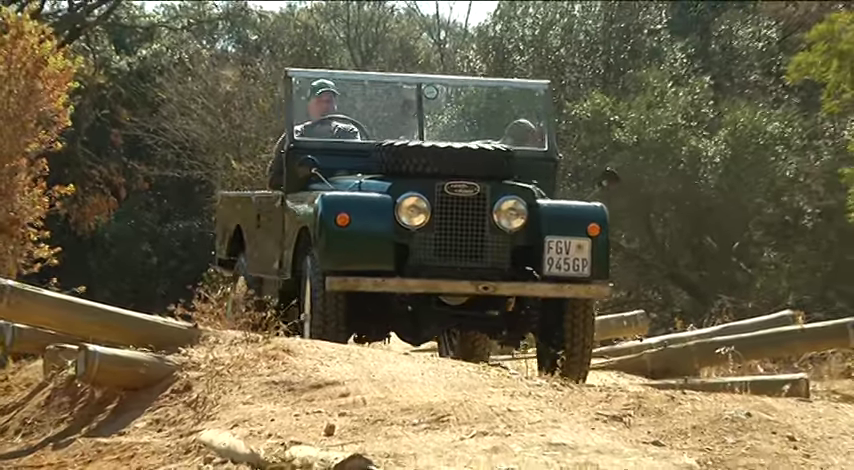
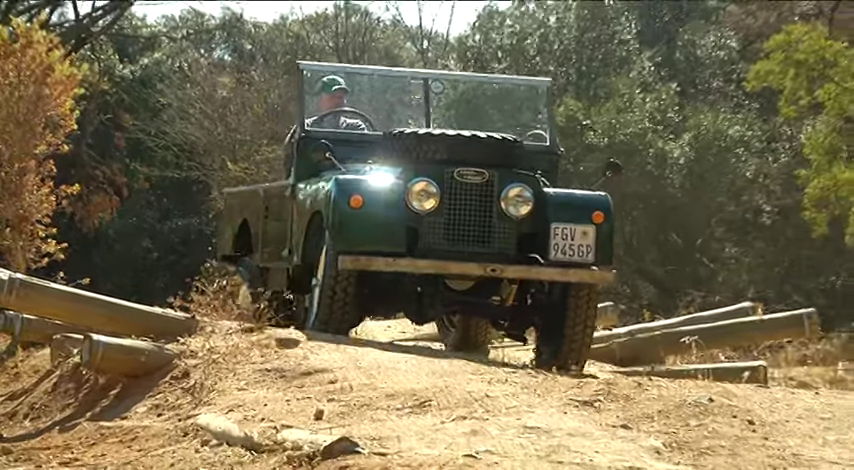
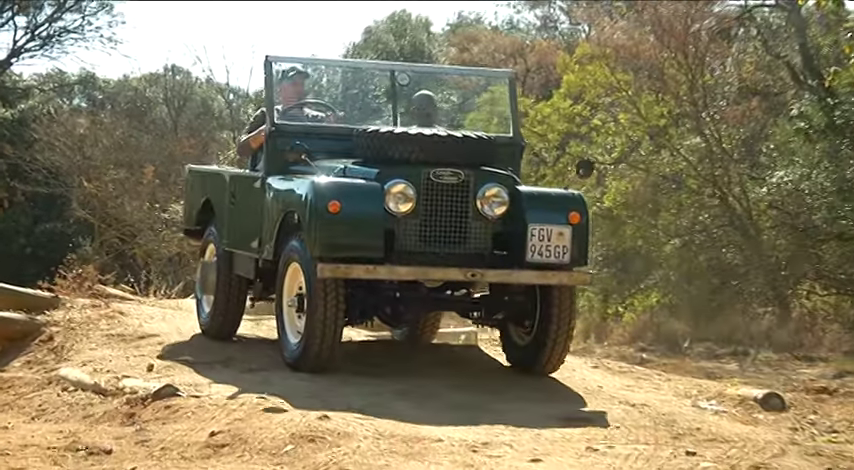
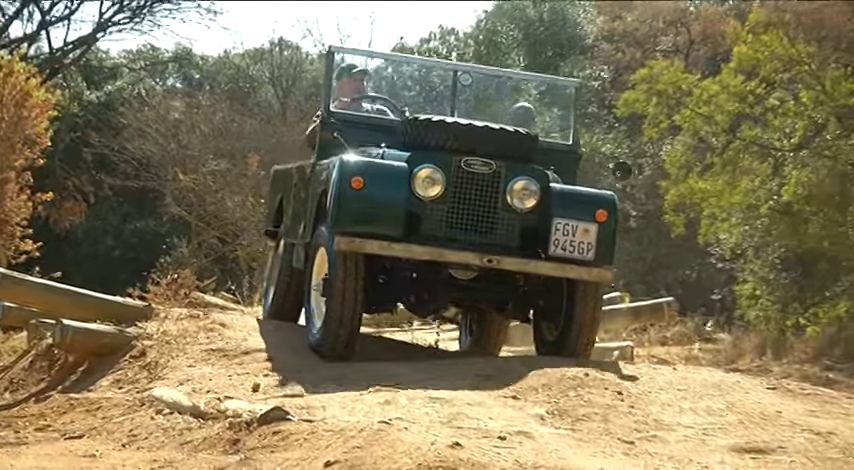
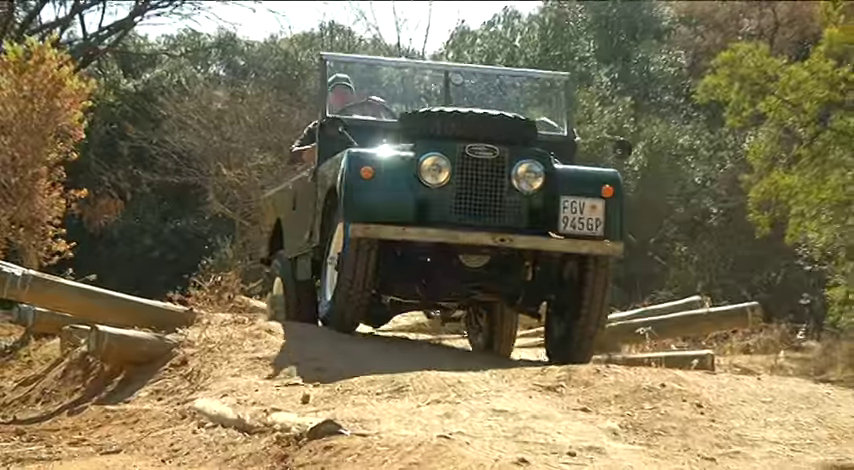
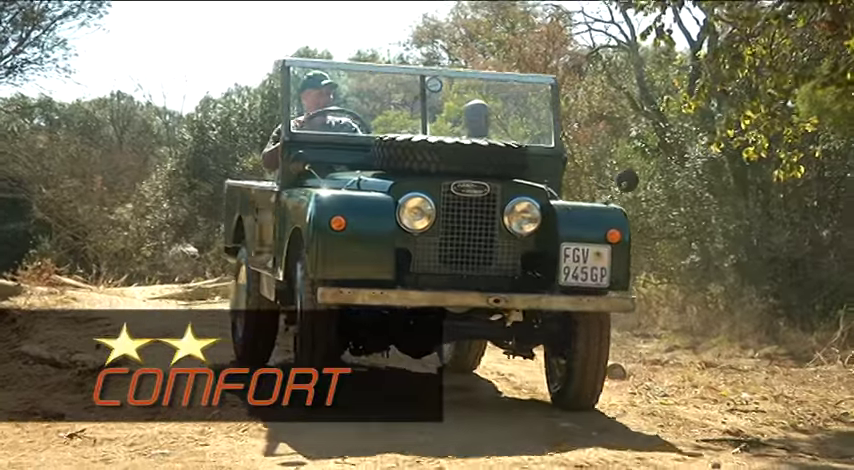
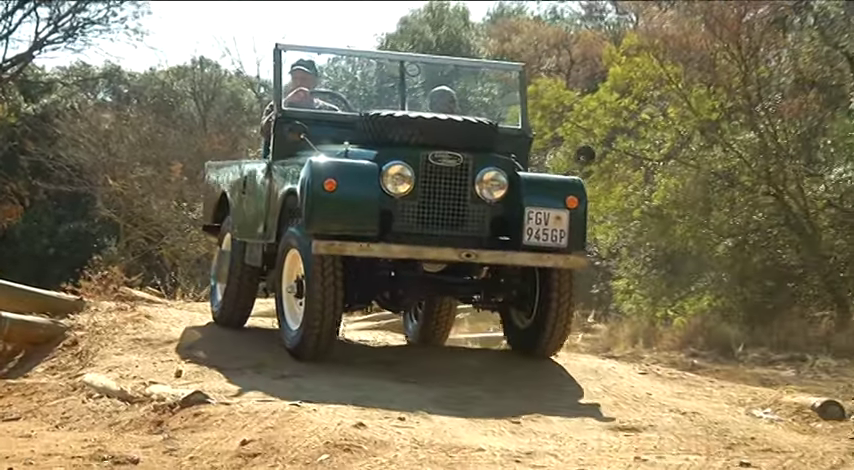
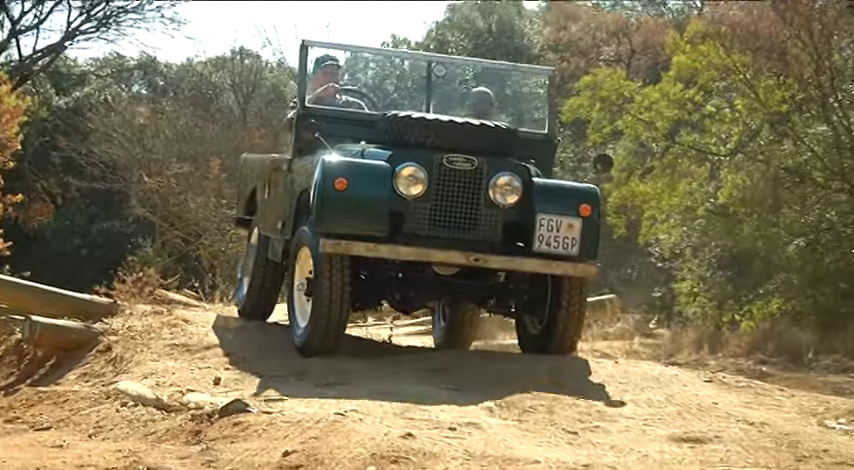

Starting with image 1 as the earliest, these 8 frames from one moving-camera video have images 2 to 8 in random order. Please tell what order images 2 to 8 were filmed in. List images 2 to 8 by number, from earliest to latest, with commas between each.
2, 5, 4, 8, 7, 3, 6
